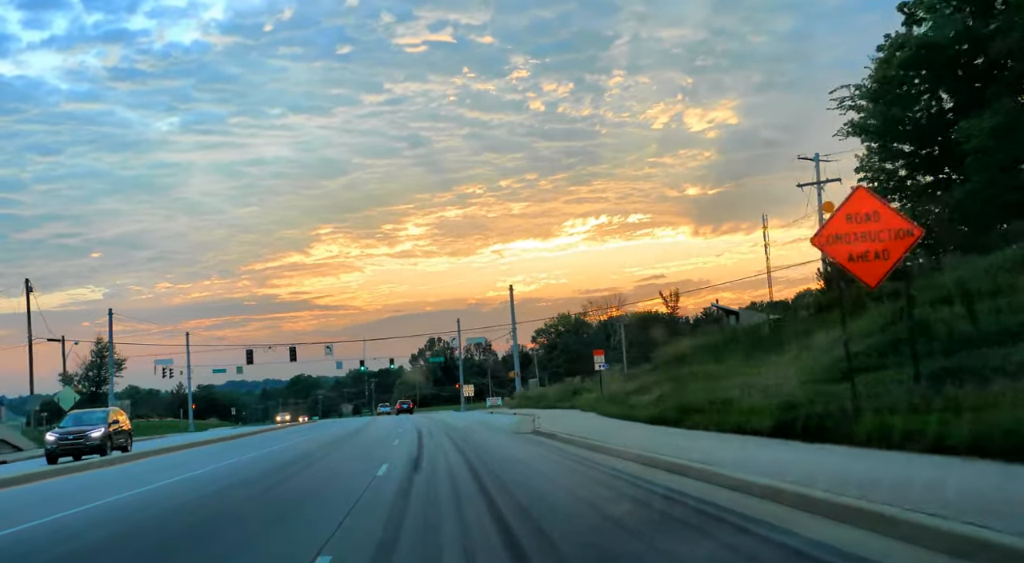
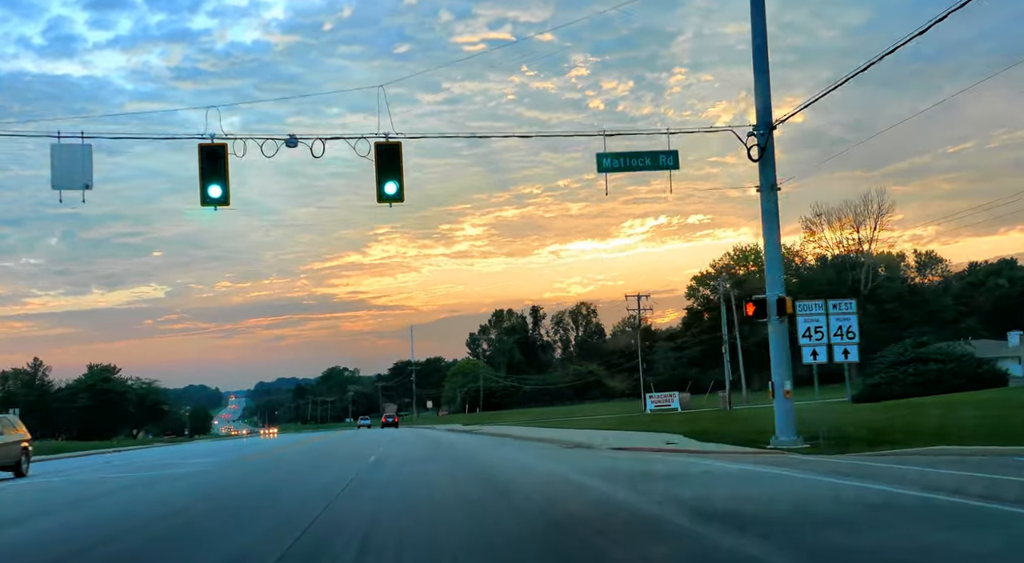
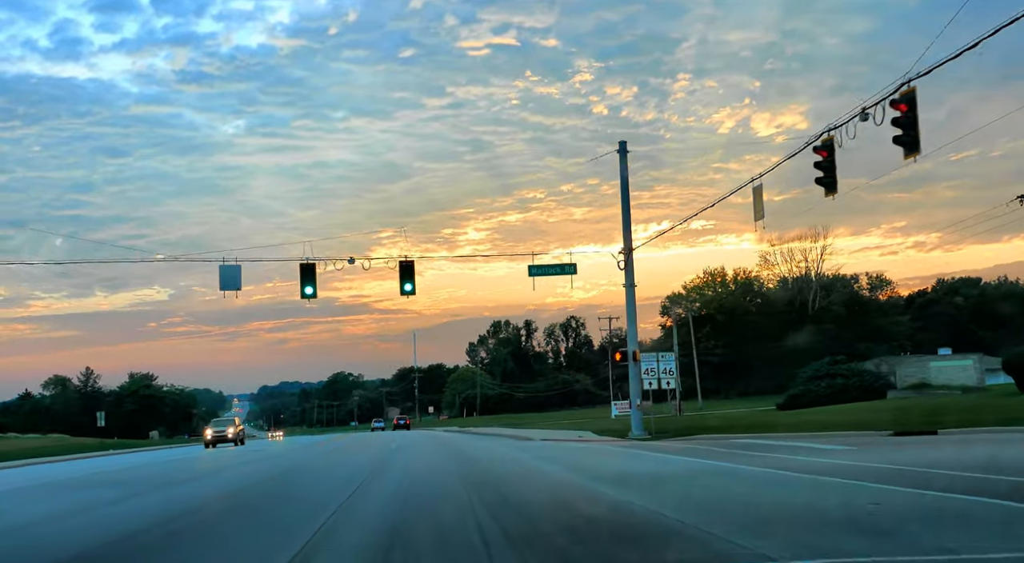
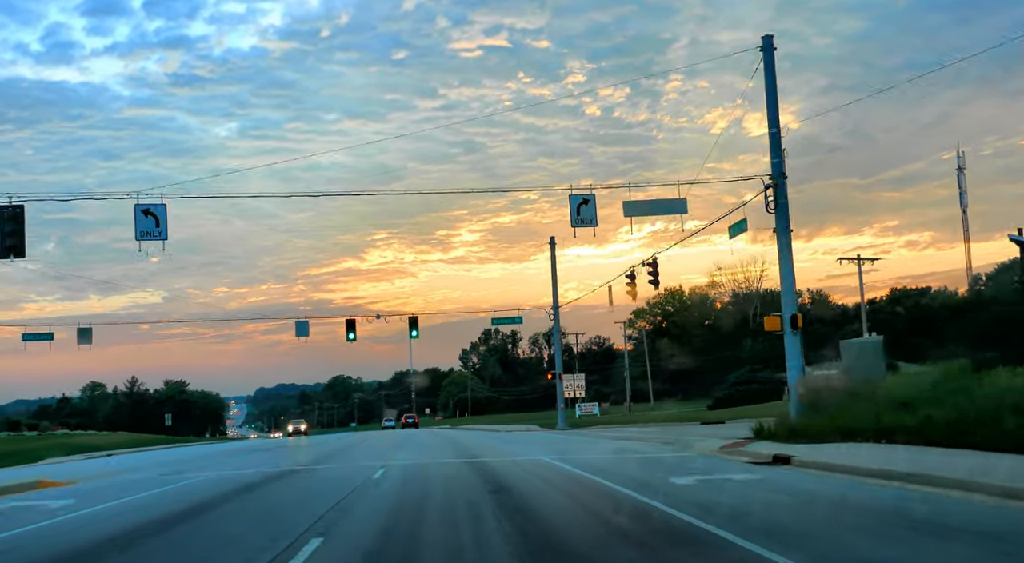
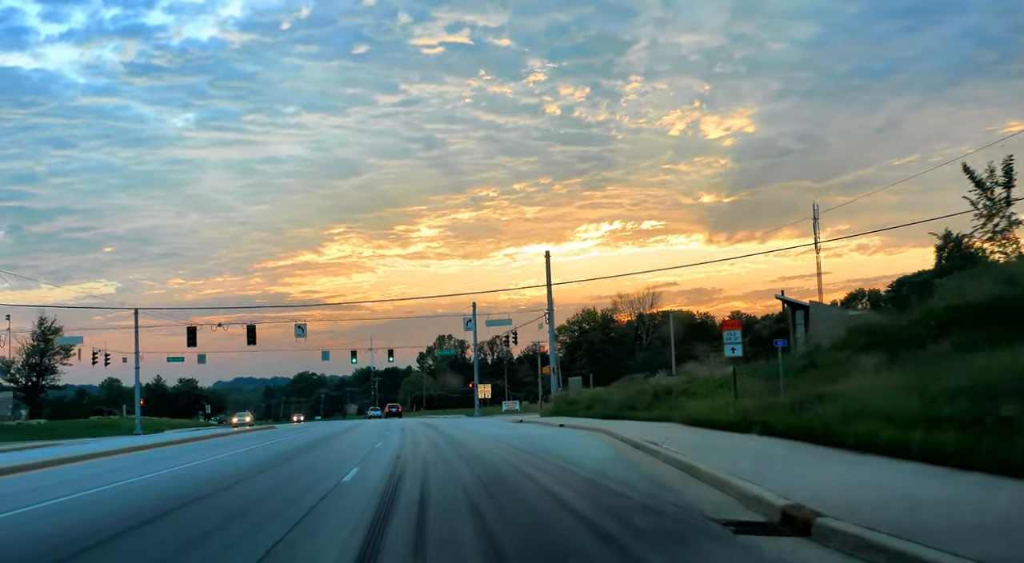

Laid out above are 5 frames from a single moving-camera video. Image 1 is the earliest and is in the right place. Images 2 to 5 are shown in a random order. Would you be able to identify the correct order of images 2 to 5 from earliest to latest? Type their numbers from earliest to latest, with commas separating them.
5, 4, 3, 2
